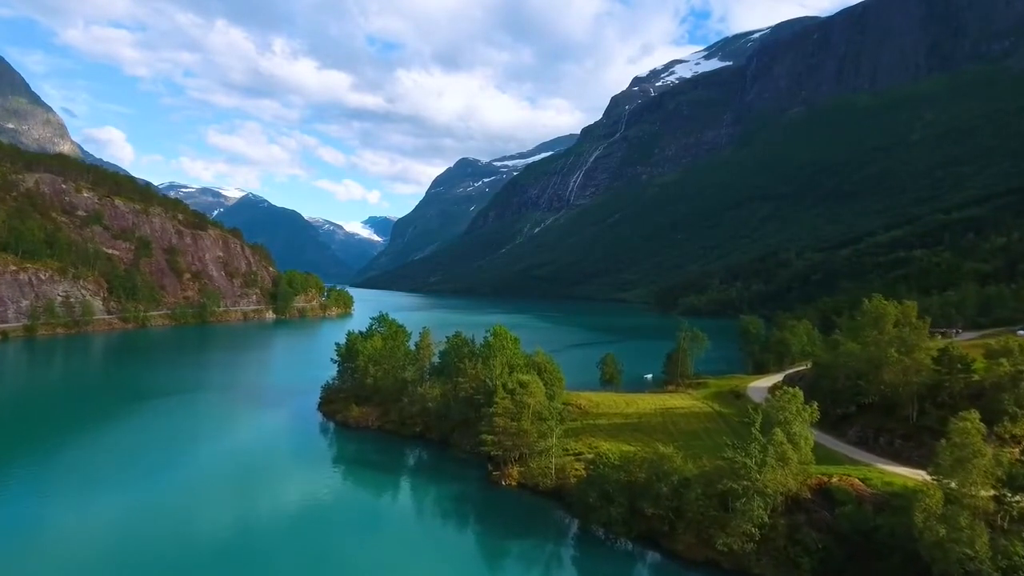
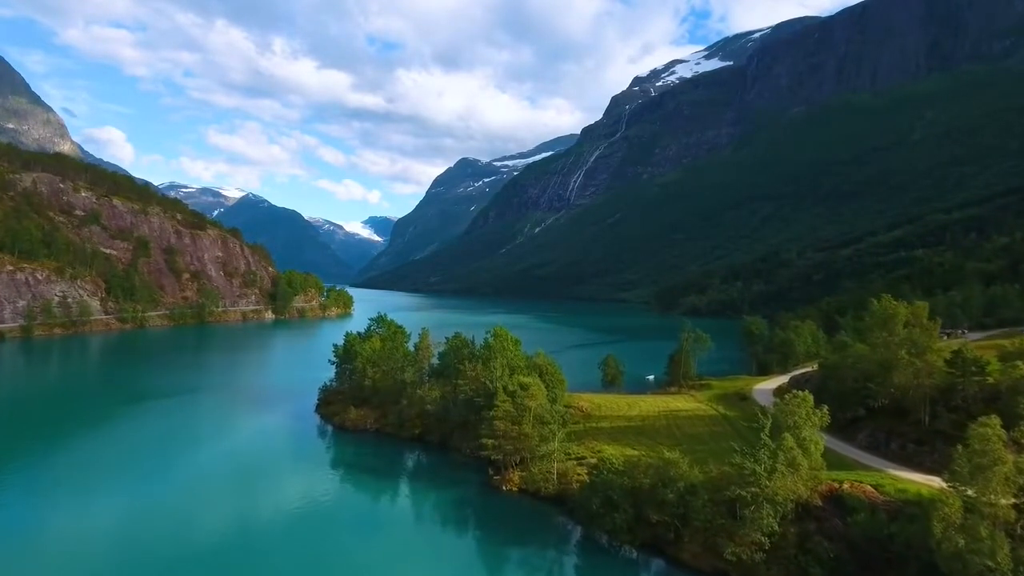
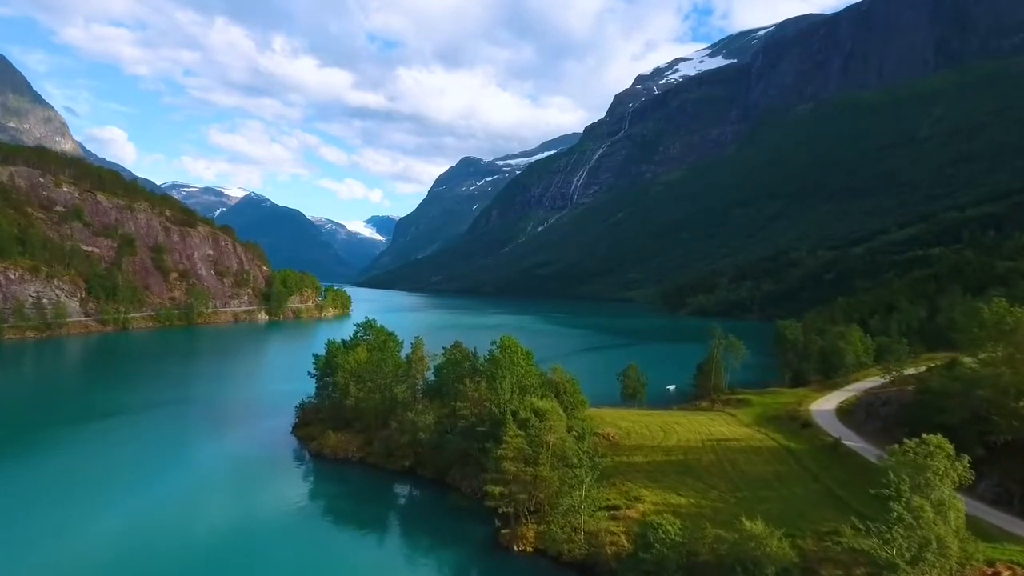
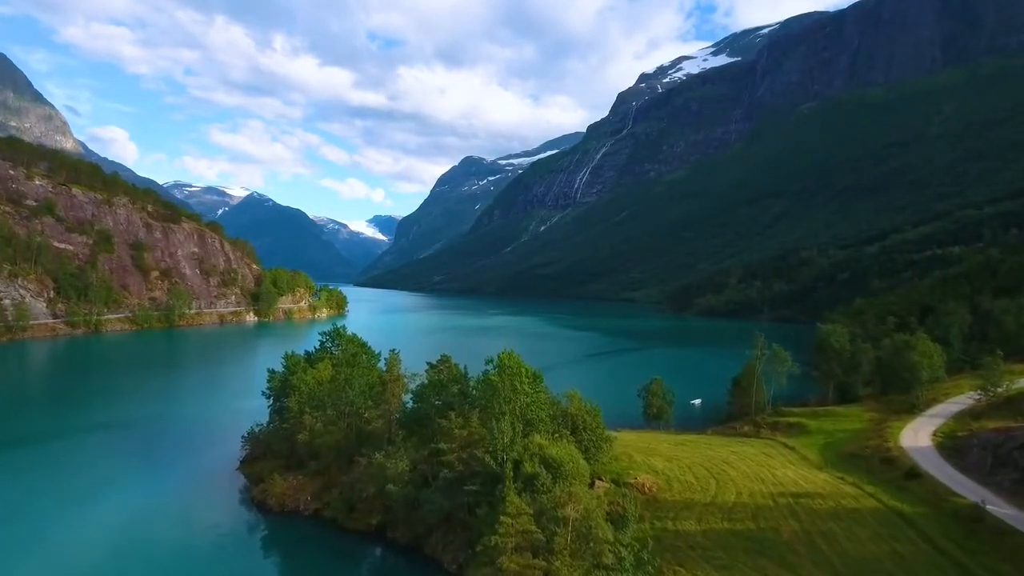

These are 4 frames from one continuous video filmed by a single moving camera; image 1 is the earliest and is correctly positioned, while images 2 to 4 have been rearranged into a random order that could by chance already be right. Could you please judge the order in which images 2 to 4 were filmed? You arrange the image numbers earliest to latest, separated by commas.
2, 3, 4
